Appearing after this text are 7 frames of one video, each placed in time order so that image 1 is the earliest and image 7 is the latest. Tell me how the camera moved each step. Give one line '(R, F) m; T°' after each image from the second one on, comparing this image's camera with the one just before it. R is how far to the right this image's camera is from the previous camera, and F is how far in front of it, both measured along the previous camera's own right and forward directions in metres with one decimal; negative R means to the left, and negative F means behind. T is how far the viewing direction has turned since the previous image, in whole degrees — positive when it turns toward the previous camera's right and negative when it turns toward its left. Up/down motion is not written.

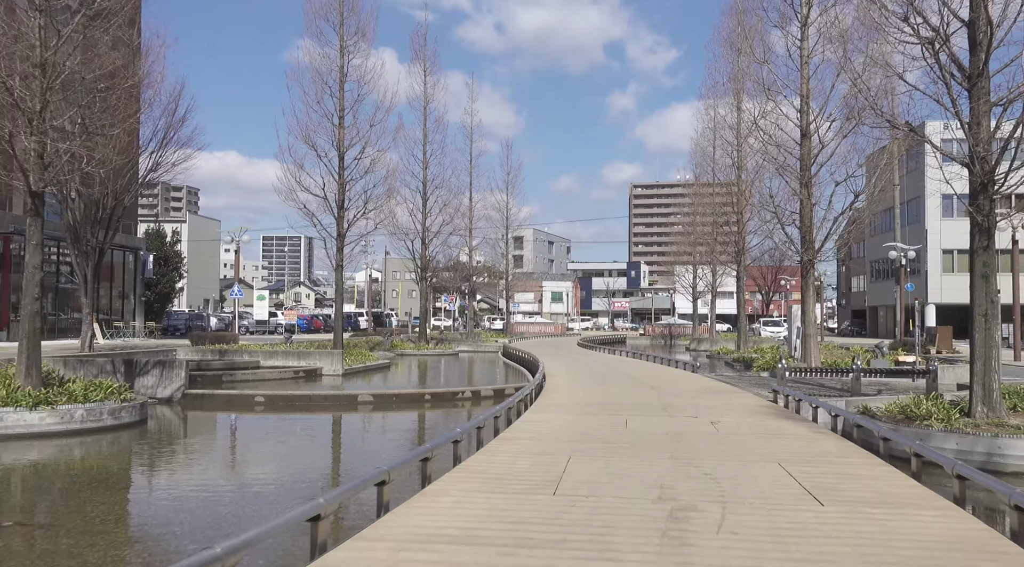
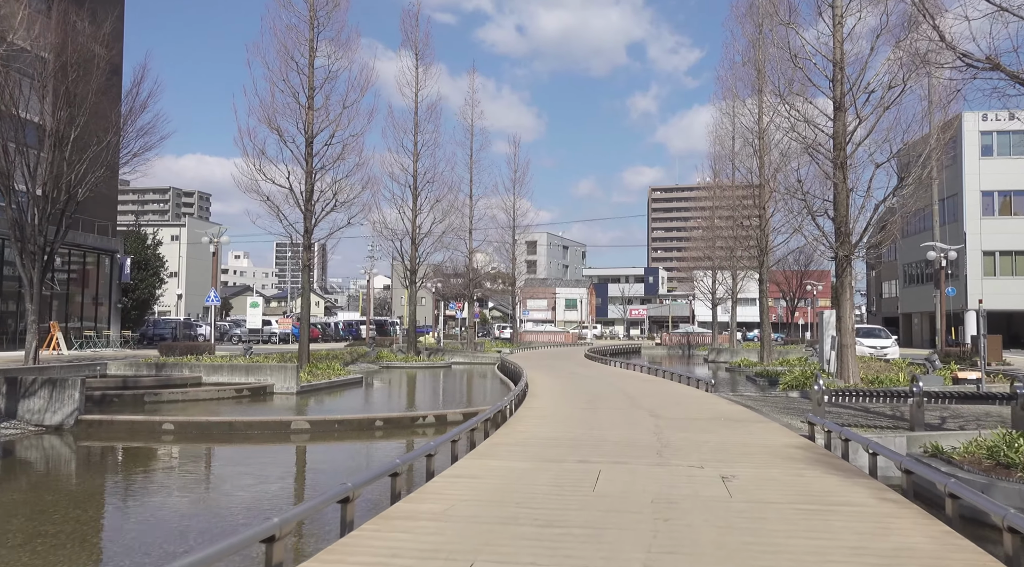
(+0.8, +2.9) m; -1°
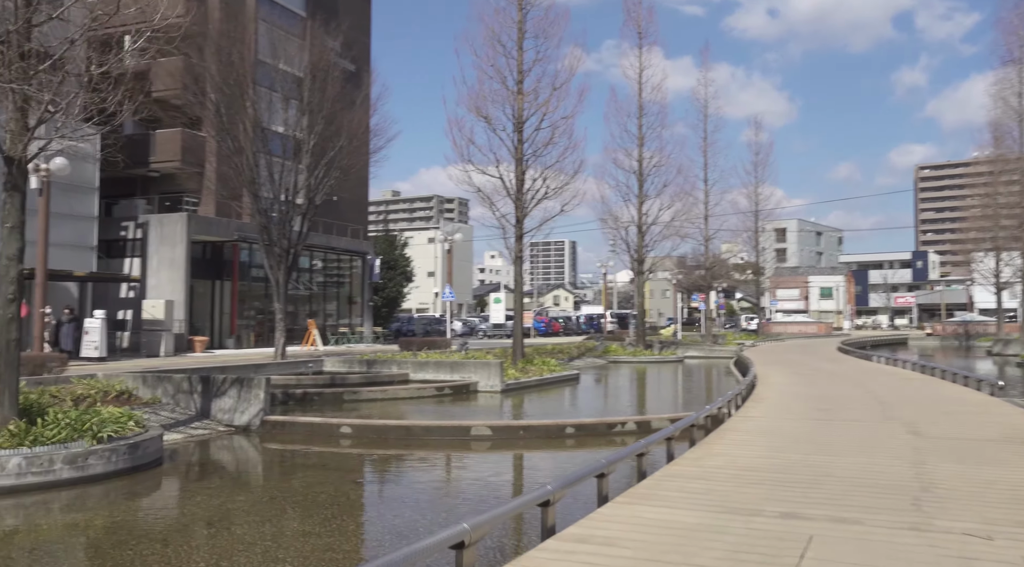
(+0.5, +1.9) m; -16°
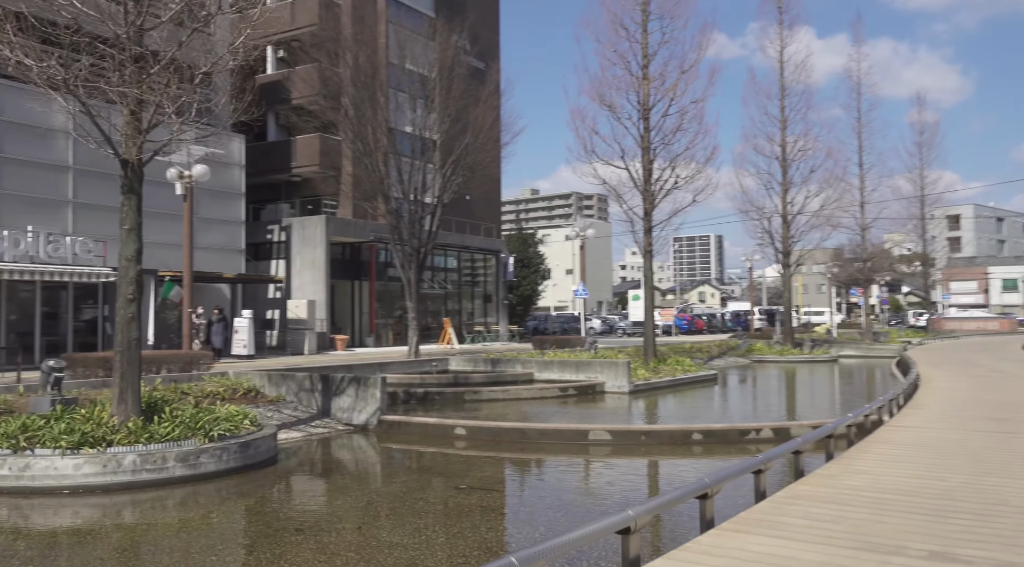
(+0.3, +0.6) m; -10°
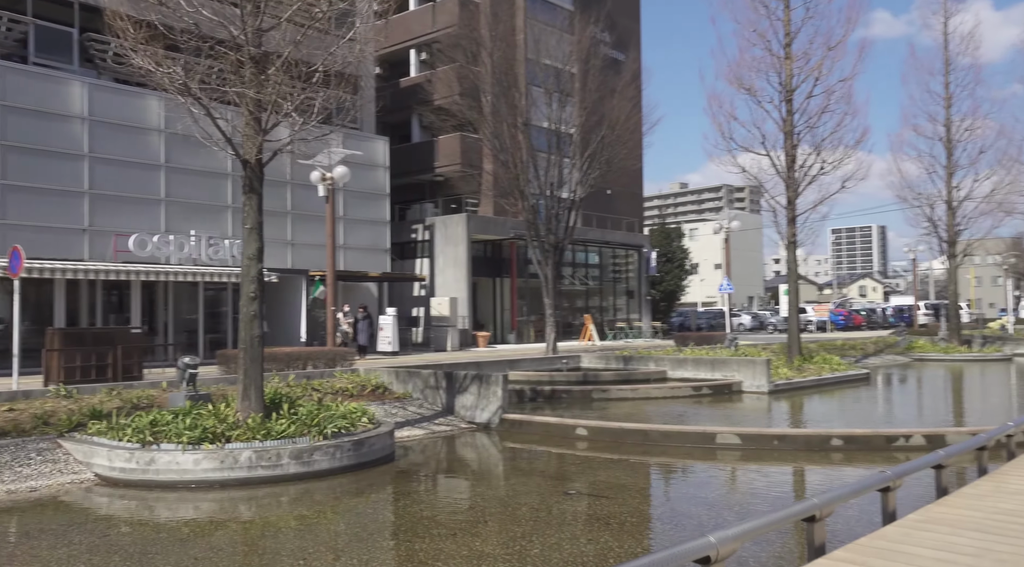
(+0.3, +0.4) m; -10°
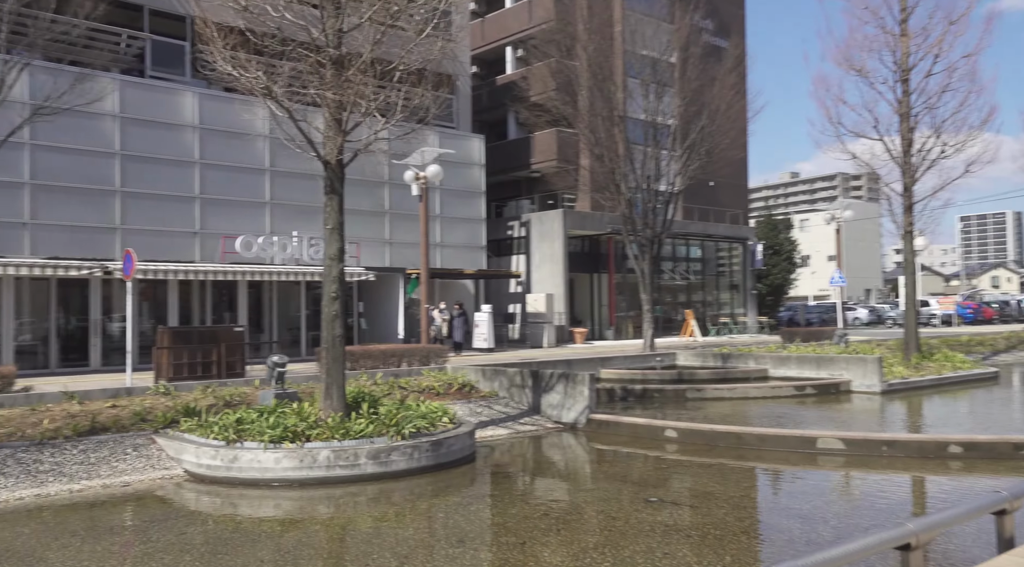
(+0.2, +0.3) m; -7°
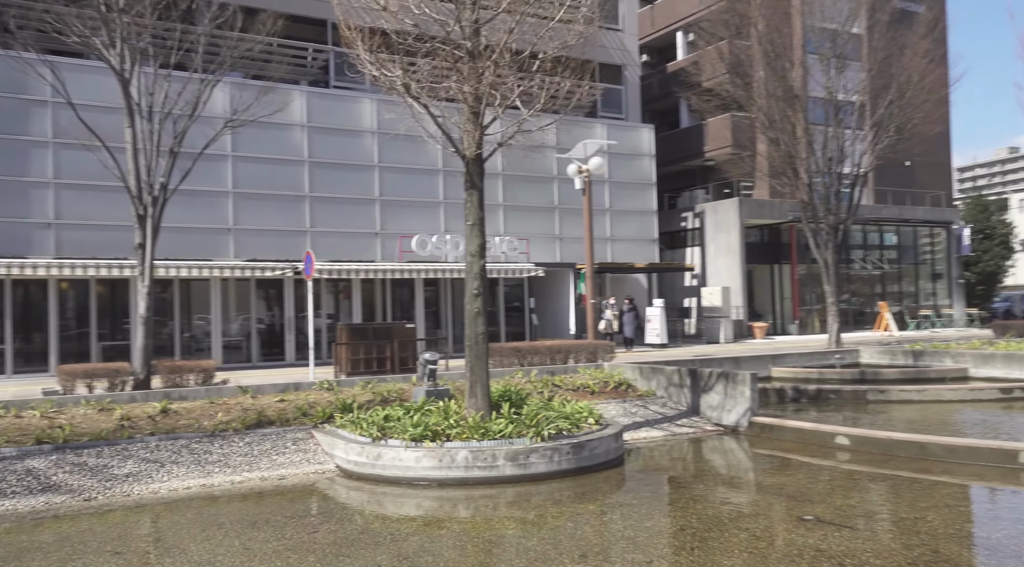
(+0.4, +0.4) m; -12°
